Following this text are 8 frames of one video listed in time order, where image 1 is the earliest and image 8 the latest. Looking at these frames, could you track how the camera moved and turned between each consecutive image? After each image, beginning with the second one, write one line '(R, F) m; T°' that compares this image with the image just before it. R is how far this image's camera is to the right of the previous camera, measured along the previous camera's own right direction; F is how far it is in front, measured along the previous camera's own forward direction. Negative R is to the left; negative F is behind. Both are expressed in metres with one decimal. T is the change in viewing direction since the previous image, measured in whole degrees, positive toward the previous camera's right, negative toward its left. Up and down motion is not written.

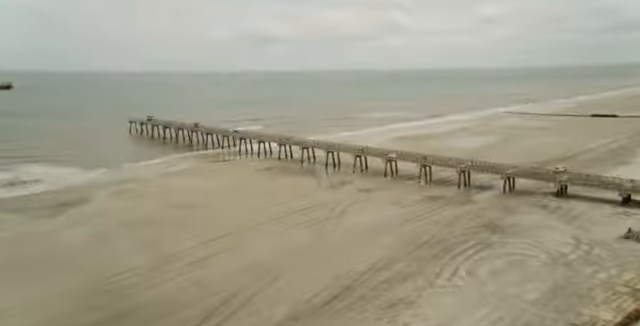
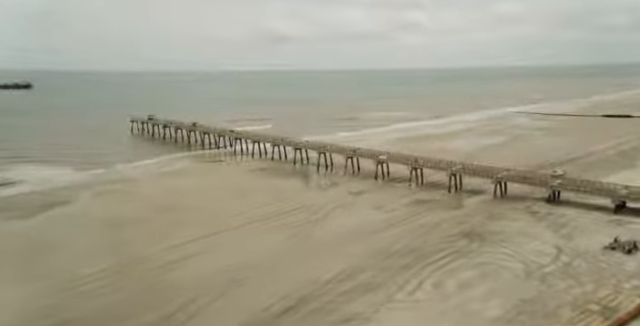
(+2.0, +0.9) m; -2°
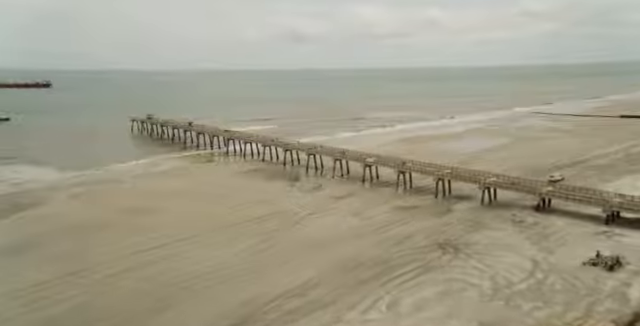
(+2.2, +1.3) m; -2°
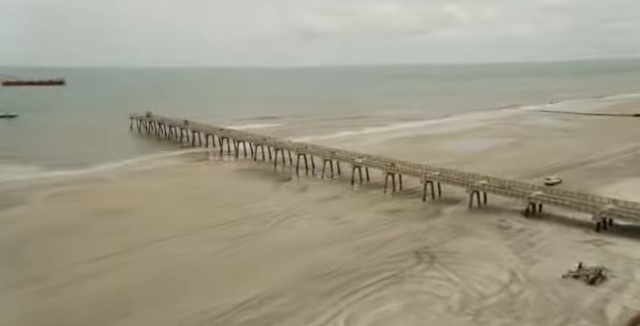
(+1.7, +1.0) m; -2°
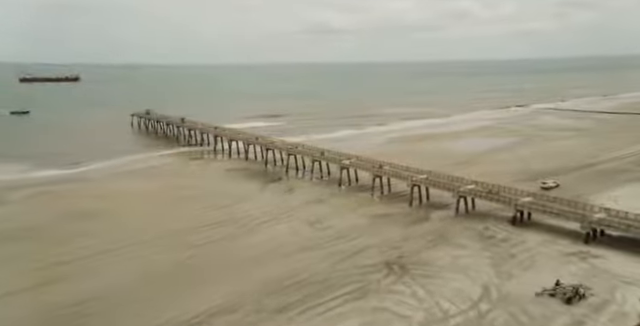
(+1.8, +1.1) m; -2°
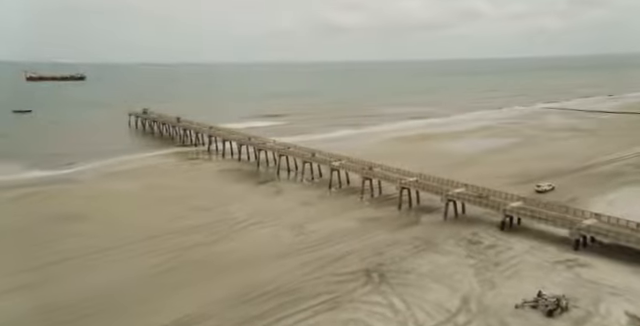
(+1.0, +0.6) m; -1°
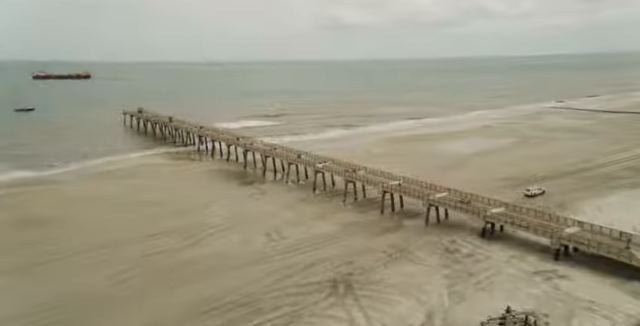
(+1.4, +0.8) m; -1°
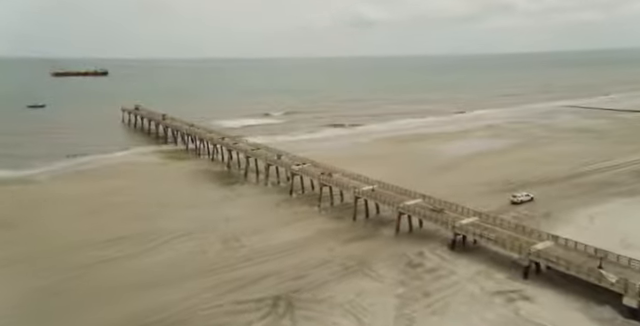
(+2.3, +1.4) m; -2°
